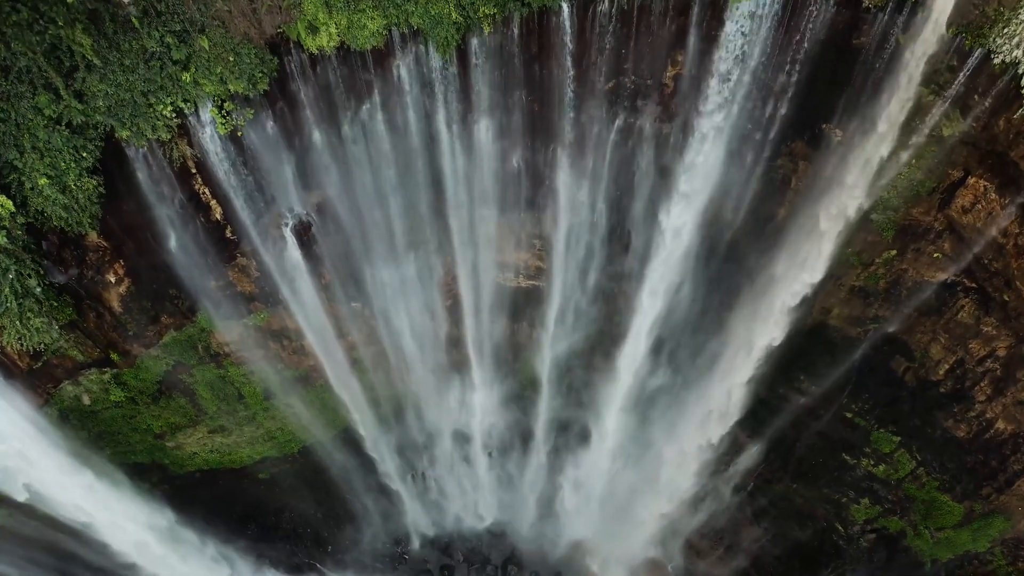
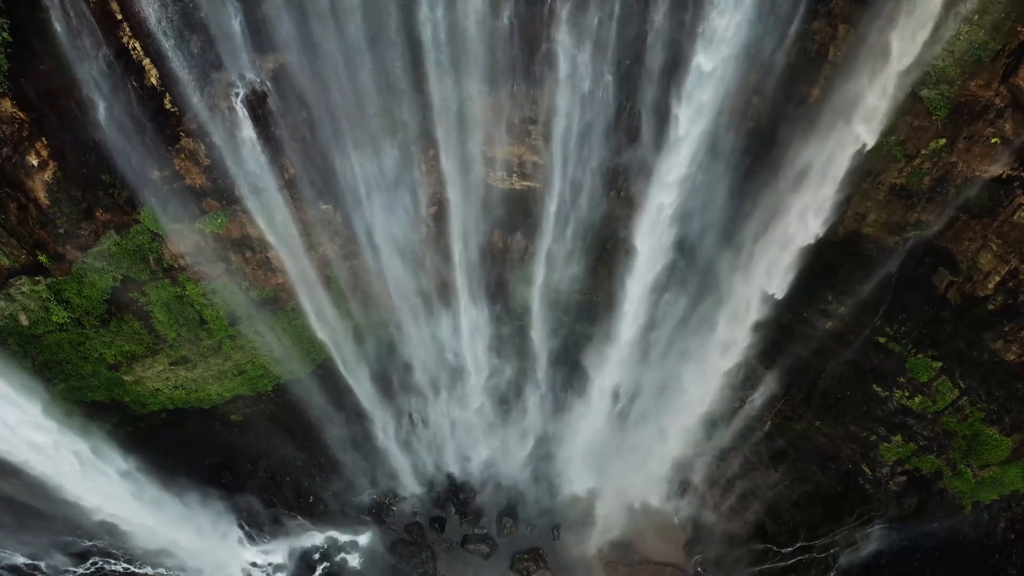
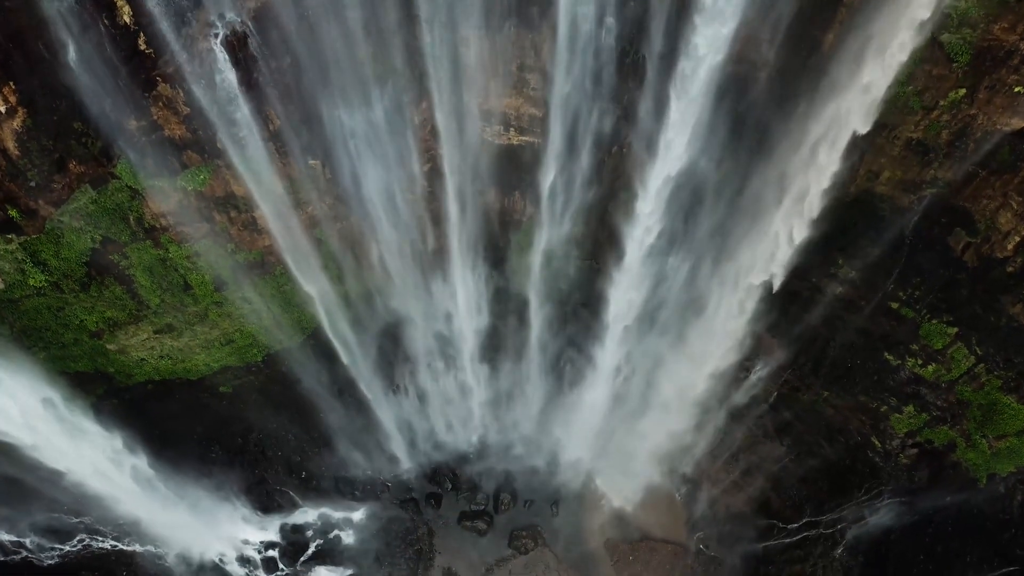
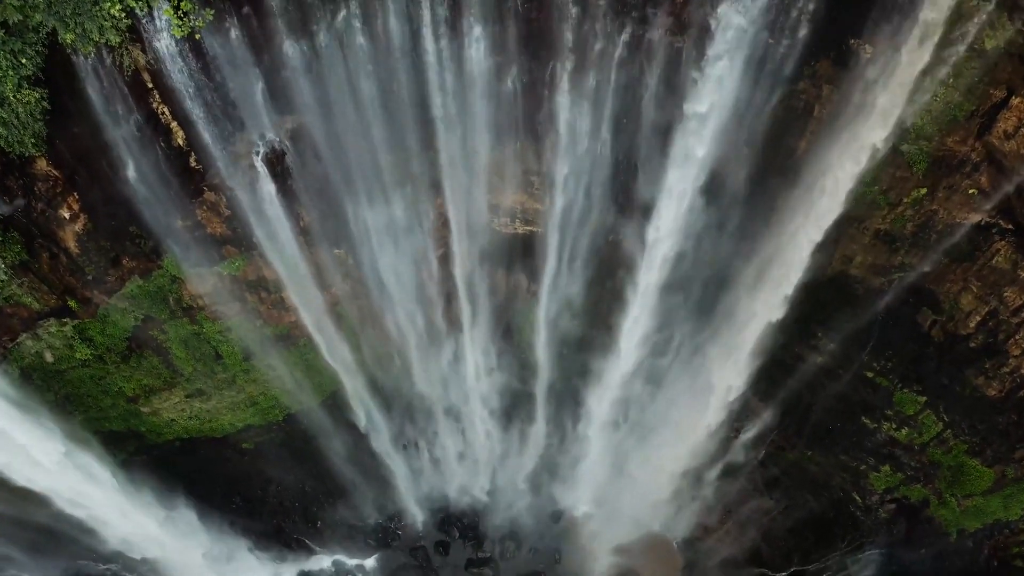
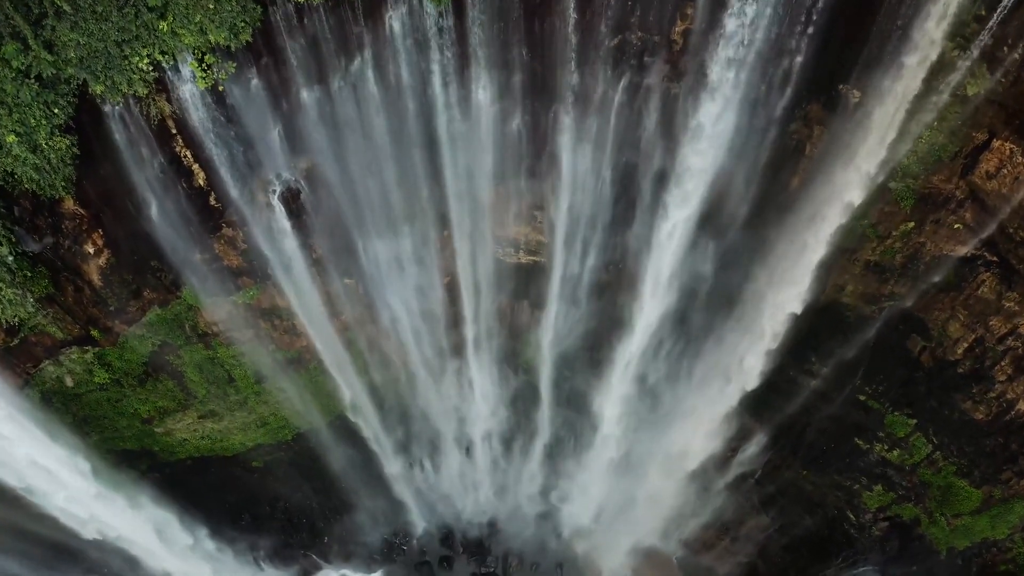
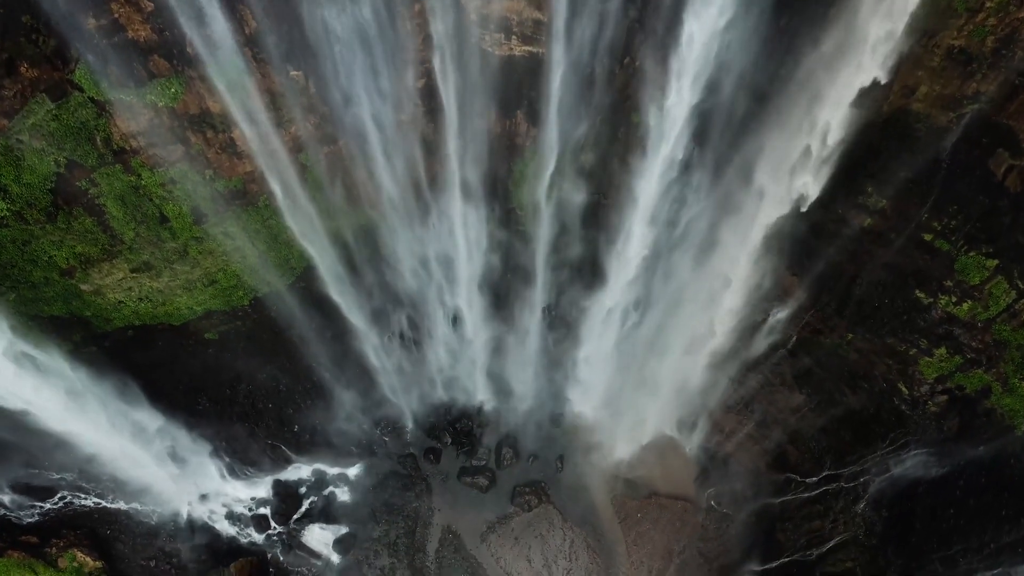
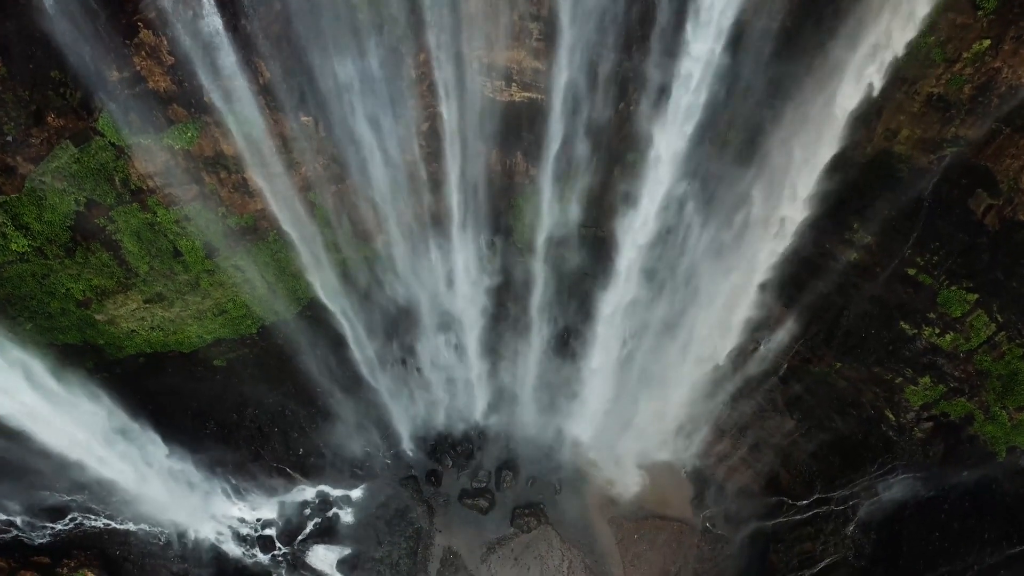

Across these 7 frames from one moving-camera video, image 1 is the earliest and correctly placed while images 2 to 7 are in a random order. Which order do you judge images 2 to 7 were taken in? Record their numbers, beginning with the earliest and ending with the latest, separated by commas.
5, 4, 2, 3, 7, 6
